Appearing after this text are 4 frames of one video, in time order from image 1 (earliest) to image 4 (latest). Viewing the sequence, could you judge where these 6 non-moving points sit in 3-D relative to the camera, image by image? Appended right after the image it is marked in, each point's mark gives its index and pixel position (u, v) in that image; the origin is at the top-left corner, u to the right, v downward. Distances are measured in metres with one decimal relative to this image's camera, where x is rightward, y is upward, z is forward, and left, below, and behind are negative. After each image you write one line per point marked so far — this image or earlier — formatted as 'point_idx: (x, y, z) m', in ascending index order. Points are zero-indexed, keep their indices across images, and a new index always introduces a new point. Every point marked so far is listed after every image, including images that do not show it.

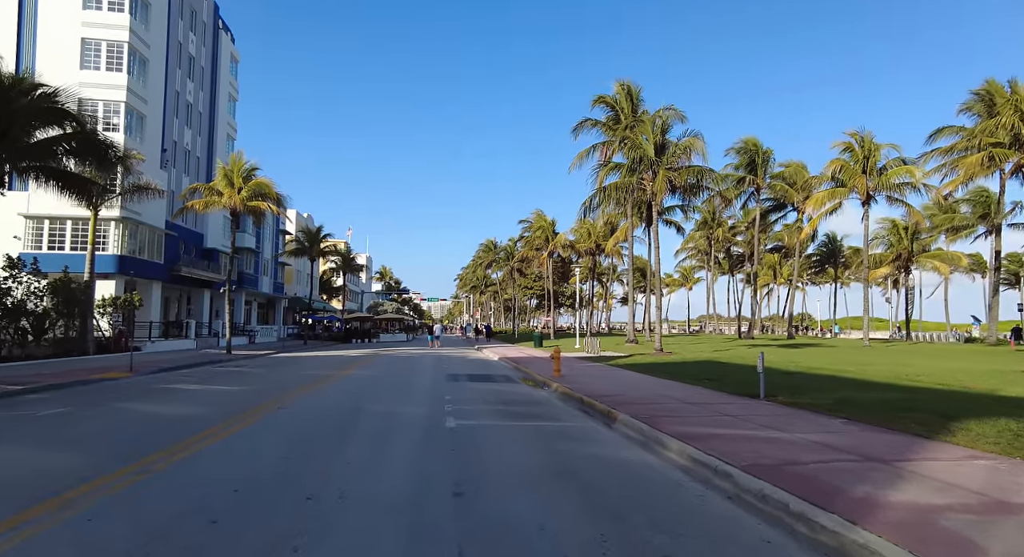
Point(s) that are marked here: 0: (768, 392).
0: (+5.1, -2.3, +12.3) m
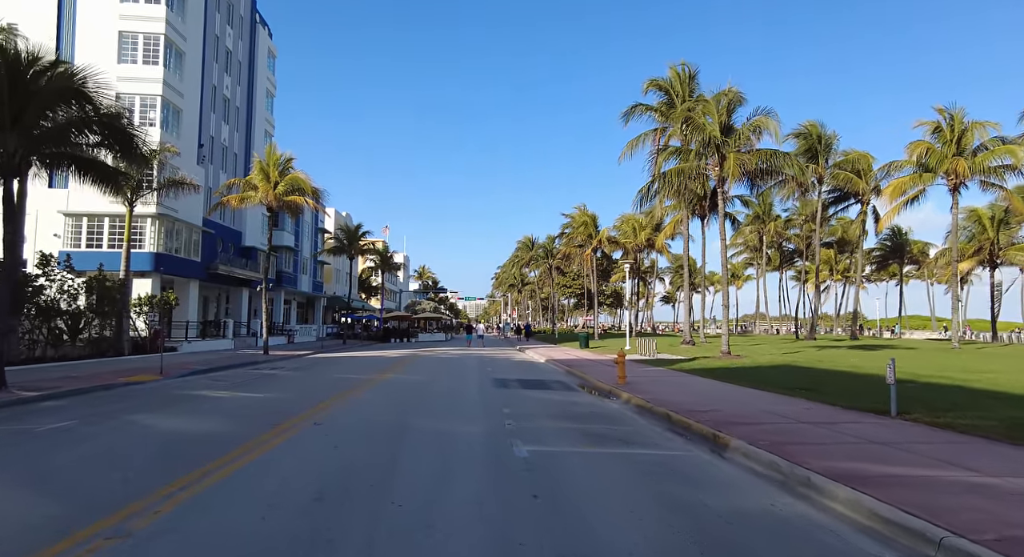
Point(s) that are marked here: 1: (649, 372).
0: (+6.3, -2.1, +10.1) m
1: (+4.4, -2.9, +19.4) m
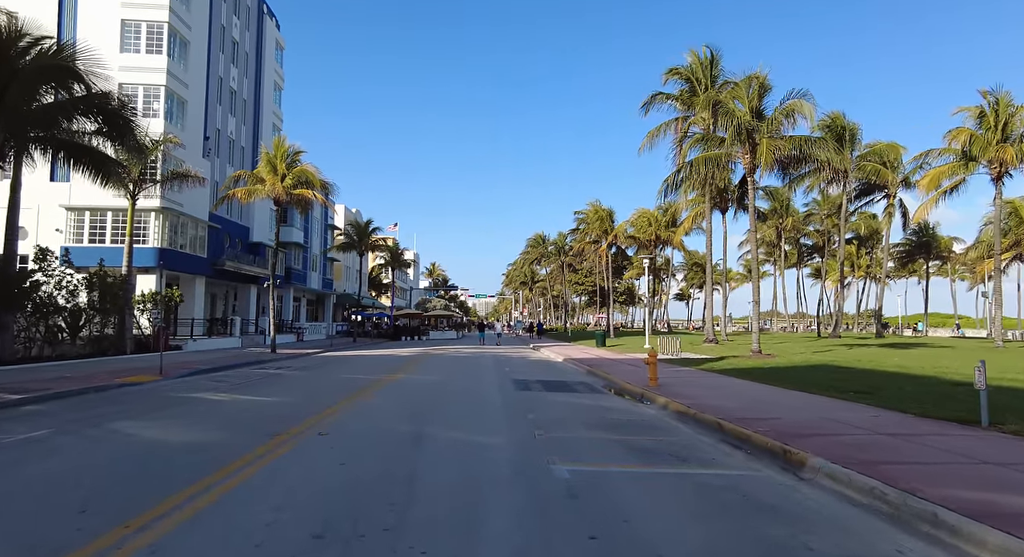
0: (+6.8, -2.0, +8.7) m
1: (+5.0, -2.7, +18.1) m
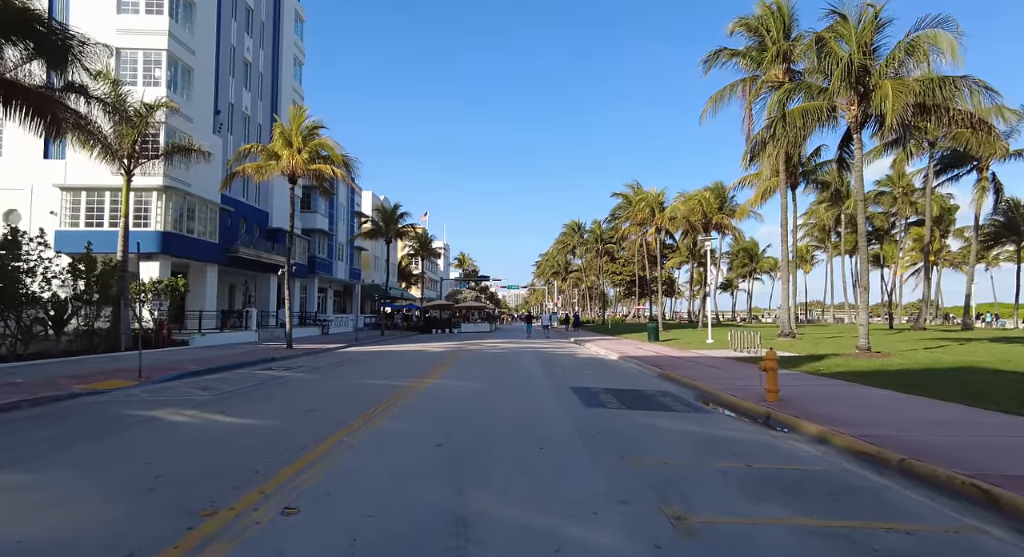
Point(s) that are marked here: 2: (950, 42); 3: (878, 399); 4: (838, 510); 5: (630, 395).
0: (+7.7, -1.6, +4.5) m
1: (+6.3, -2.3, +13.9) m
2: (+11.7, +6.4, +16.8) m
3: (+6.5, -2.1, +11.0) m
4: (+2.7, -1.9, +5.3) m
5: (+2.4, -2.4, +12.7) m
